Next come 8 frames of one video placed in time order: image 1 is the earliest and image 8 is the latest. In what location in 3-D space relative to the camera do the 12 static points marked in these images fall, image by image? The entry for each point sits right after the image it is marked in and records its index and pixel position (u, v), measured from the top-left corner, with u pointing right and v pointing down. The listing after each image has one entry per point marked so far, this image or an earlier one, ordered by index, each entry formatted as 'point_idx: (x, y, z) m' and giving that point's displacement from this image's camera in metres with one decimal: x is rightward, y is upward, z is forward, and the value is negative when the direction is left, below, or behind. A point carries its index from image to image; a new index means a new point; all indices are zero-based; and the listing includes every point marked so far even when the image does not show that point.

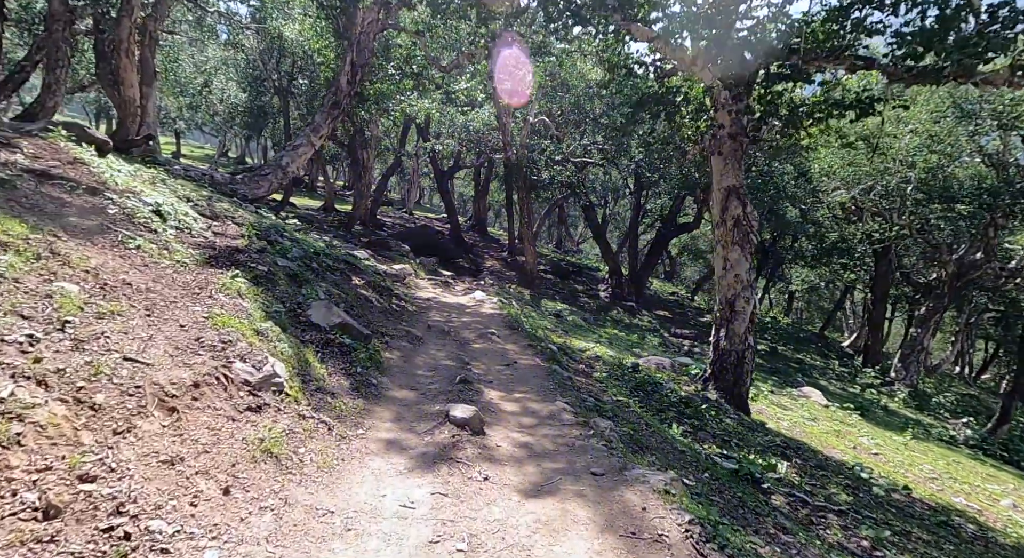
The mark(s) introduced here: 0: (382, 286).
0: (-2.7, -0.1, +12.3) m
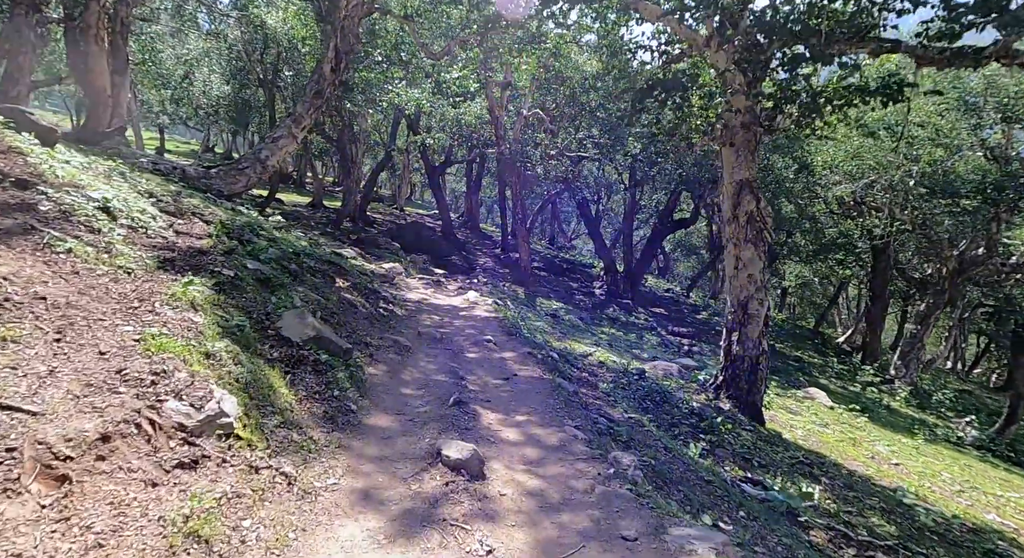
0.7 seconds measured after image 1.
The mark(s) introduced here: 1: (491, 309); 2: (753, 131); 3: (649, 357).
0: (-2.8, -0.2, +11.4) m
1: (-0.5, -0.7, +13.0) m
2: (+4.1, +2.5, +10.1) m
3: (+3.8, -2.2, +16.7) m
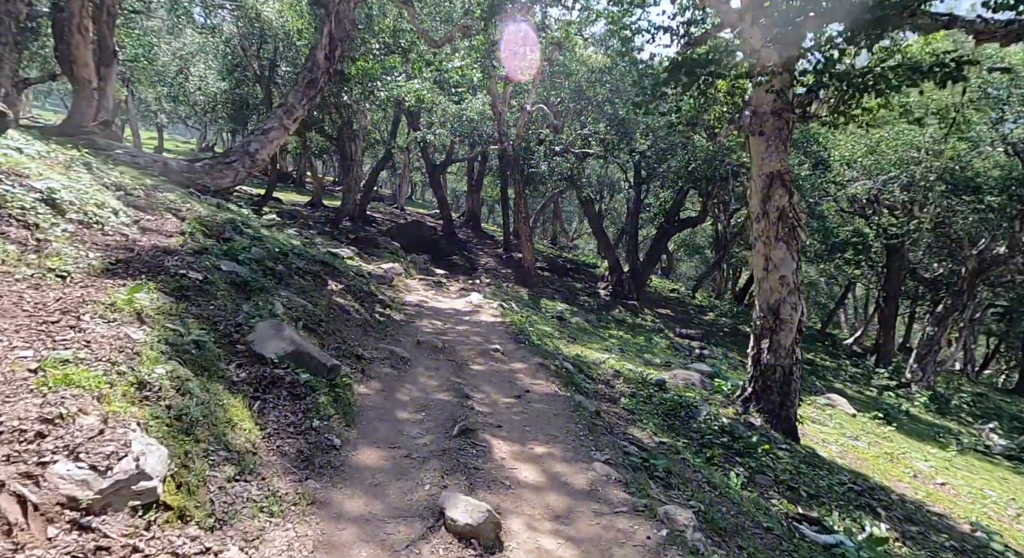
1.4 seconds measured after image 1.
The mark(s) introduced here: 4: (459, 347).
0: (-2.6, -0.2, +10.5) m
1: (-0.3, -0.7, +12.1) m
2: (+4.3, +2.5, +9.2) m
3: (+3.9, -2.2, +15.8) m
4: (-0.7, -0.9, +8.2) m
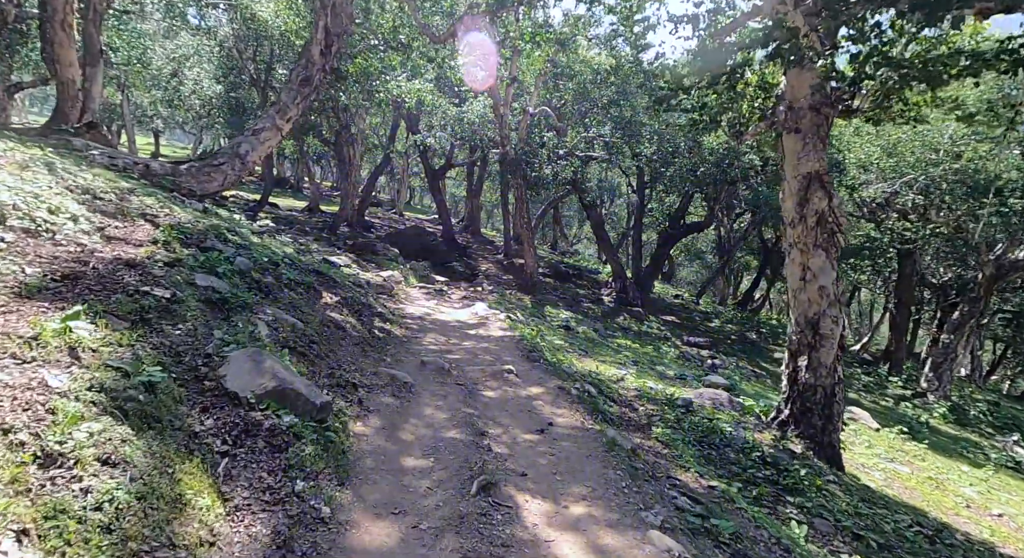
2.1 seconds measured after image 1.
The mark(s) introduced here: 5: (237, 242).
0: (-2.4, -0.4, +9.7) m
1: (-0.1, -0.9, +11.2) m
2: (+4.4, +2.3, +8.4) m
3: (+4.1, -2.4, +14.9) m
4: (-0.6, -1.1, +7.3) m
5: (-3.8, +0.5, +8.2) m
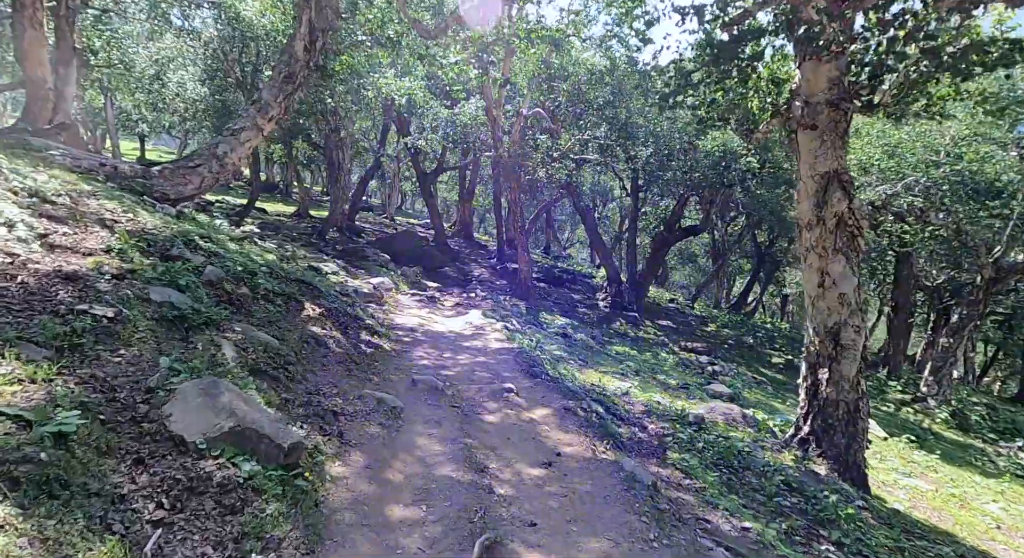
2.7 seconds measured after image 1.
0: (-2.5, -0.5, +9.0) m
1: (-0.2, -1.0, +10.6) m
2: (+4.4, +2.2, +7.9) m
3: (+4.0, -2.6, +14.3) m
4: (-0.6, -1.2, +6.7) m
5: (-3.8, +0.4, +7.5) m
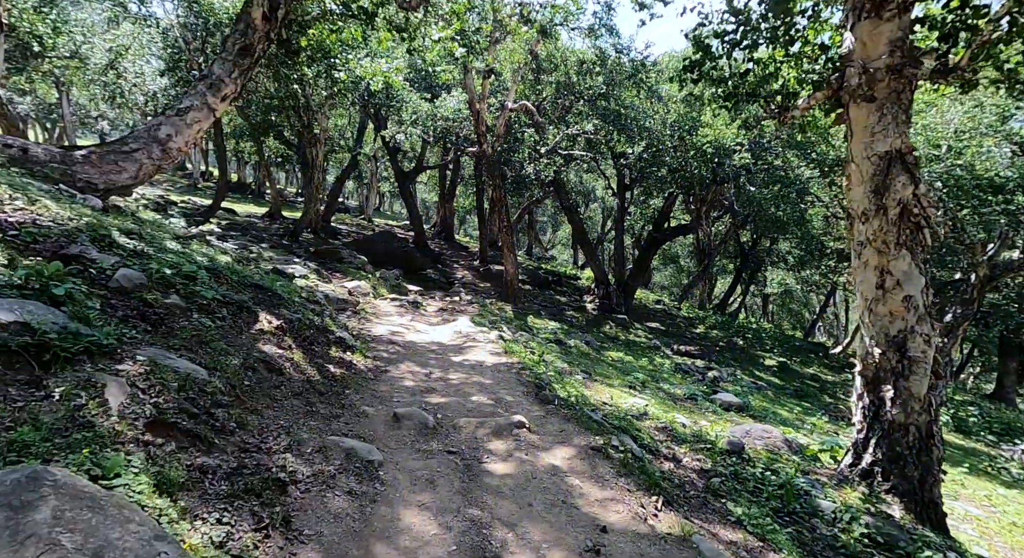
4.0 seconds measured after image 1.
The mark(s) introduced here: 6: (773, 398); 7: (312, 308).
0: (-2.5, -0.6, +7.5) m
1: (-0.3, -1.1, +9.2) m
2: (+4.4, +2.2, +6.6) m
3: (+3.8, -2.6, +13.0) m
4: (-0.5, -1.2, +5.2) m
5: (-3.8, +0.3, +6.0) m
6: (+8.5, -3.8, +19.3) m
7: (-2.9, -0.4, +8.6) m
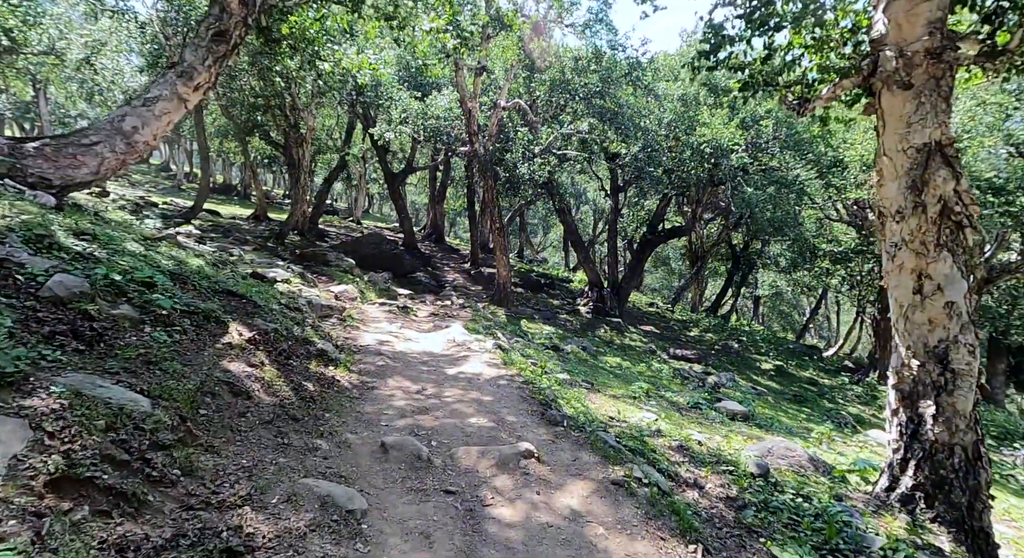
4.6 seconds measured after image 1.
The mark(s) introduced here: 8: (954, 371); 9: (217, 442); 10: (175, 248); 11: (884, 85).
0: (-2.5, -0.6, +6.8) m
1: (-0.3, -1.1, +8.5) m
2: (+4.4, +2.2, +6.0) m
3: (+3.7, -2.7, +12.4) m
4: (-0.4, -1.3, +4.5) m
5: (-3.8, +0.3, +5.2) m
6: (+8.3, -3.9, +18.8) m
7: (-2.9, -0.5, +7.8) m
8: (+4.4, -0.9, +5.9) m
9: (-1.8, -0.9, +3.7) m
10: (-5.1, +0.5, +9.0) m
11: (+4.0, +2.1, +6.3) m
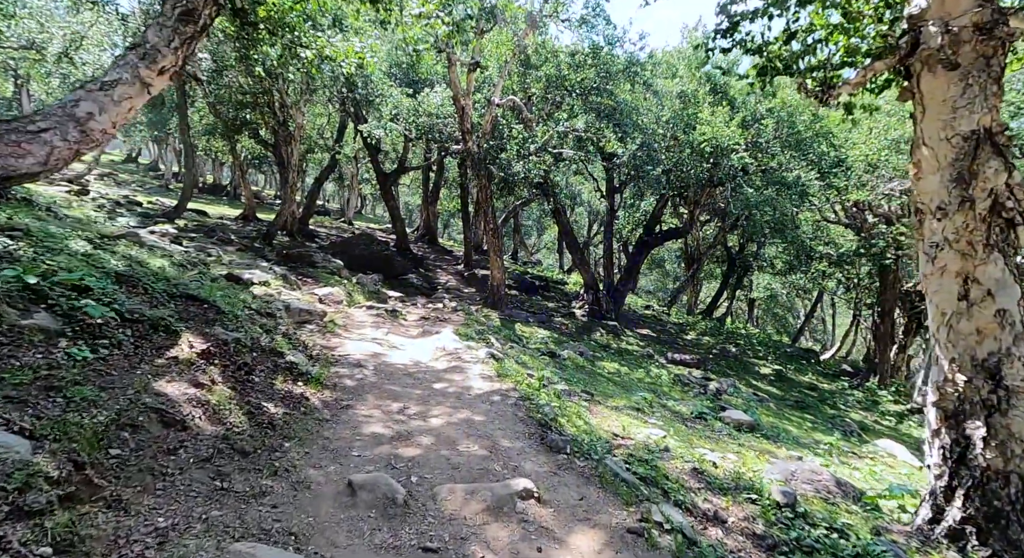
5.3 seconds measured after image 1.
0: (-2.5, -0.7, +6.0) m
1: (-0.3, -1.2, +7.7) m
2: (+4.4, +2.2, +5.3) m
3: (+3.6, -2.7, +11.7) m
4: (-0.5, -1.3, +3.8) m
5: (-3.8, +0.2, +4.4) m
6: (+8.1, -4.0, +18.1) m
7: (-3.0, -0.5, +7.1) m
8: (+4.4, -1.0, +5.2) m
9: (-1.8, -1.0, +3.0) m
10: (-5.1, +0.4, +8.2) m
11: (+3.9, +2.0, +5.6) m
